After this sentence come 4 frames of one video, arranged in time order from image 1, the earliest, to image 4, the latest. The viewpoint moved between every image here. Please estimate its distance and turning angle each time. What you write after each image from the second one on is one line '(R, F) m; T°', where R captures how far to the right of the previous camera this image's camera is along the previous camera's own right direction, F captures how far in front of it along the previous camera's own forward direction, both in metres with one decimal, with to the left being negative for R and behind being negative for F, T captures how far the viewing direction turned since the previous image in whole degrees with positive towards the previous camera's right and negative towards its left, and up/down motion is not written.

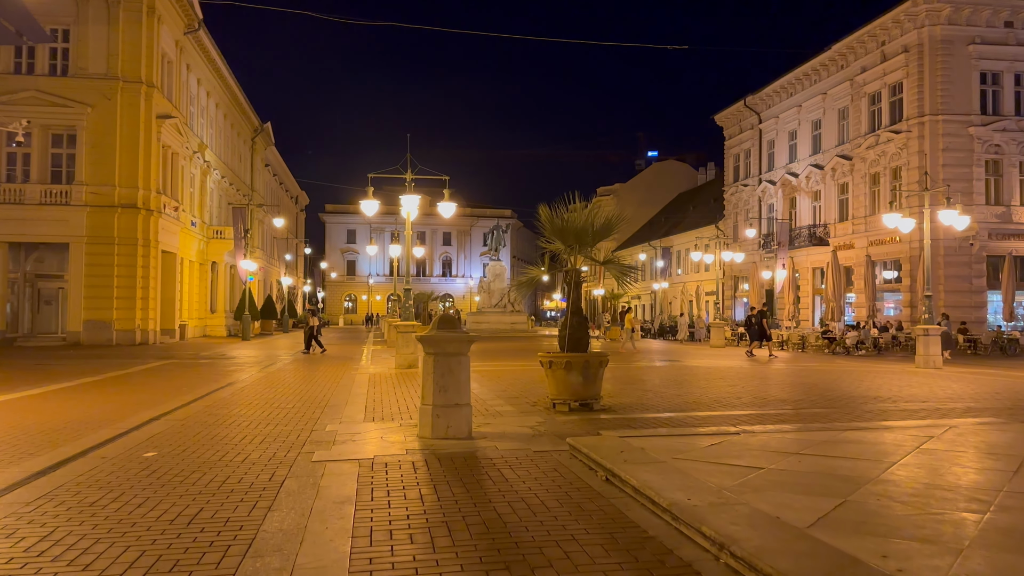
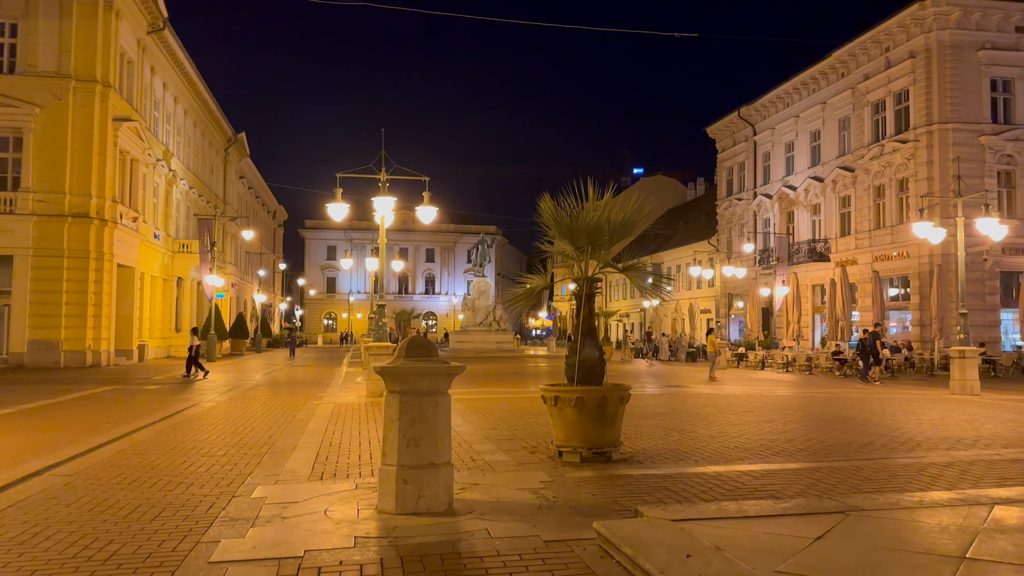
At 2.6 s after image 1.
(-0.1, +2.1) m; +1°
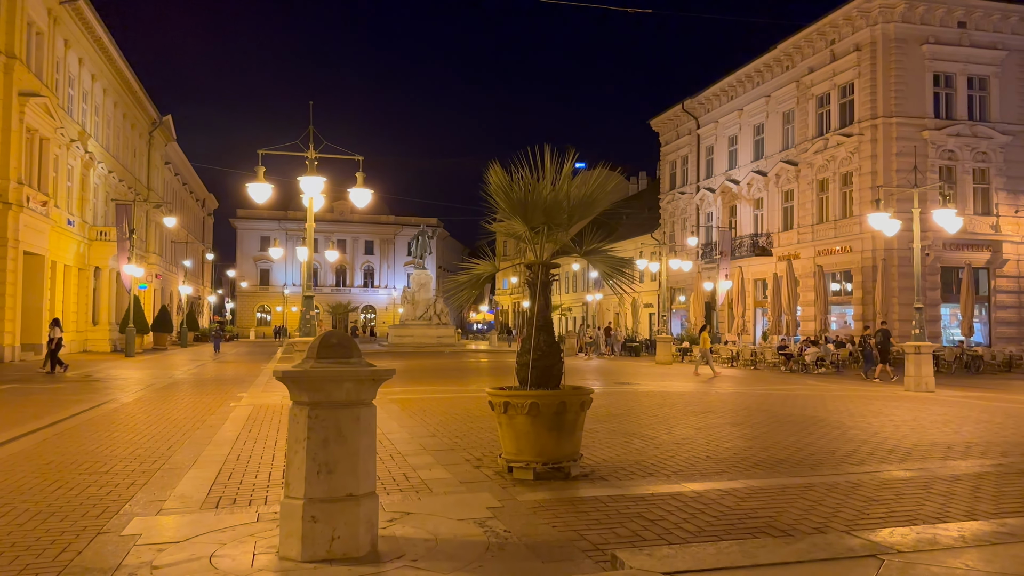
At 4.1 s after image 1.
(0.0, +1.1) m; +4°
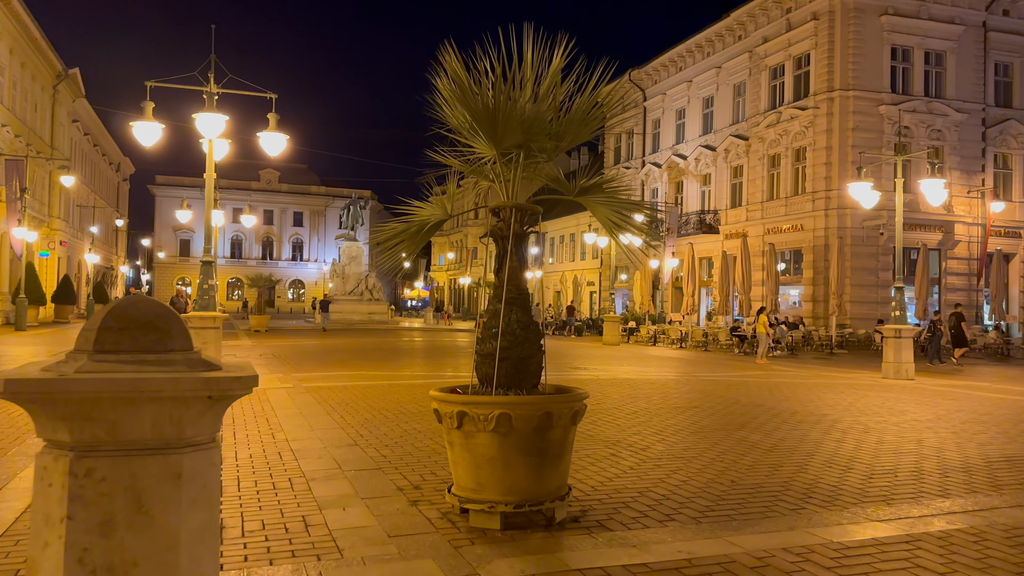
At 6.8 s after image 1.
(-0.1, +2.0) m; +5°
